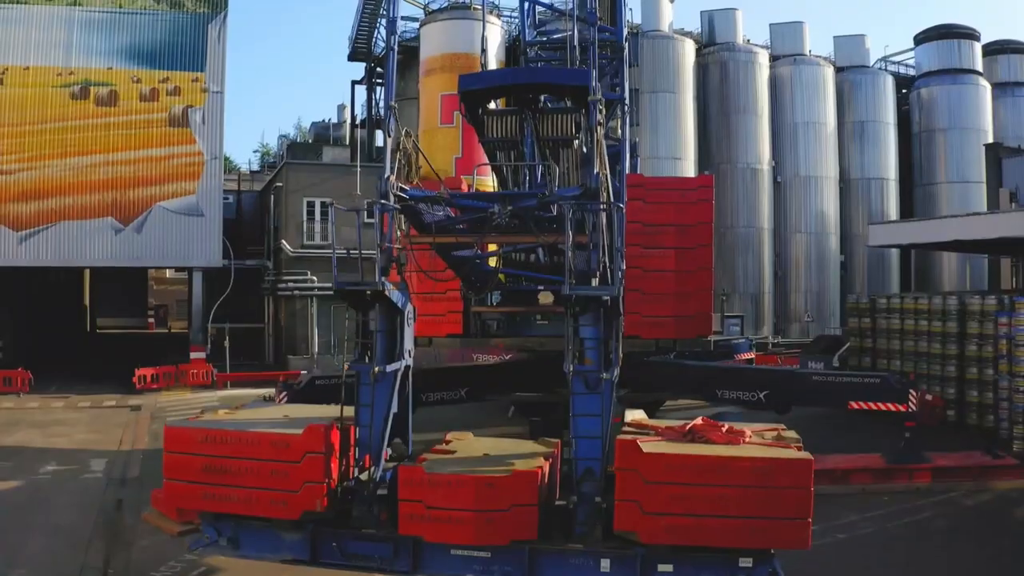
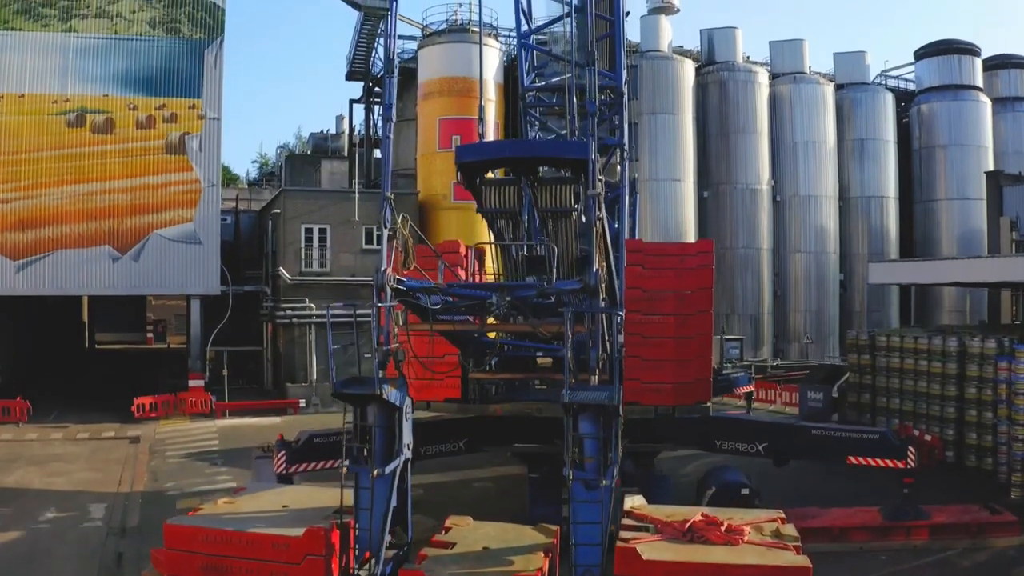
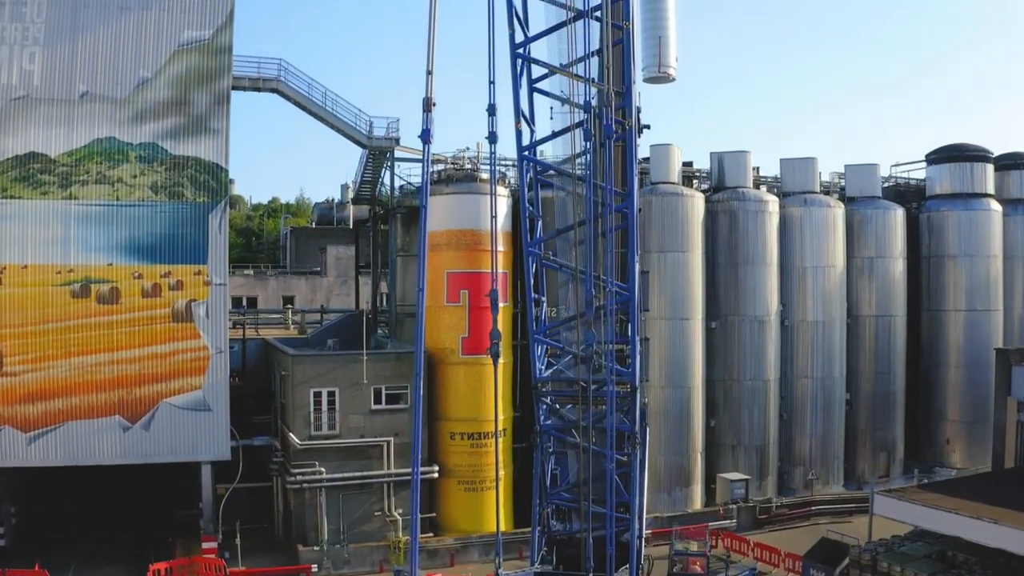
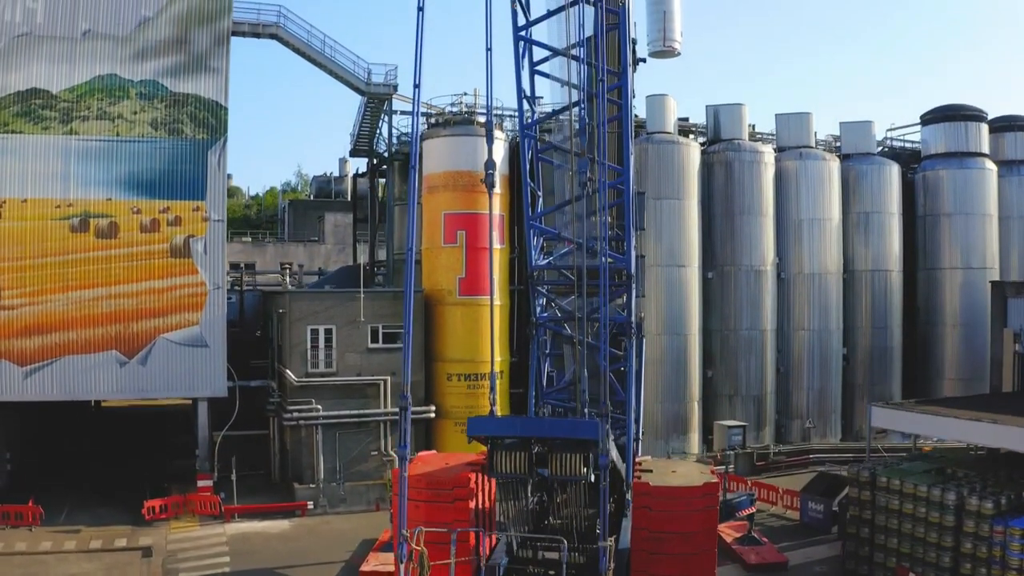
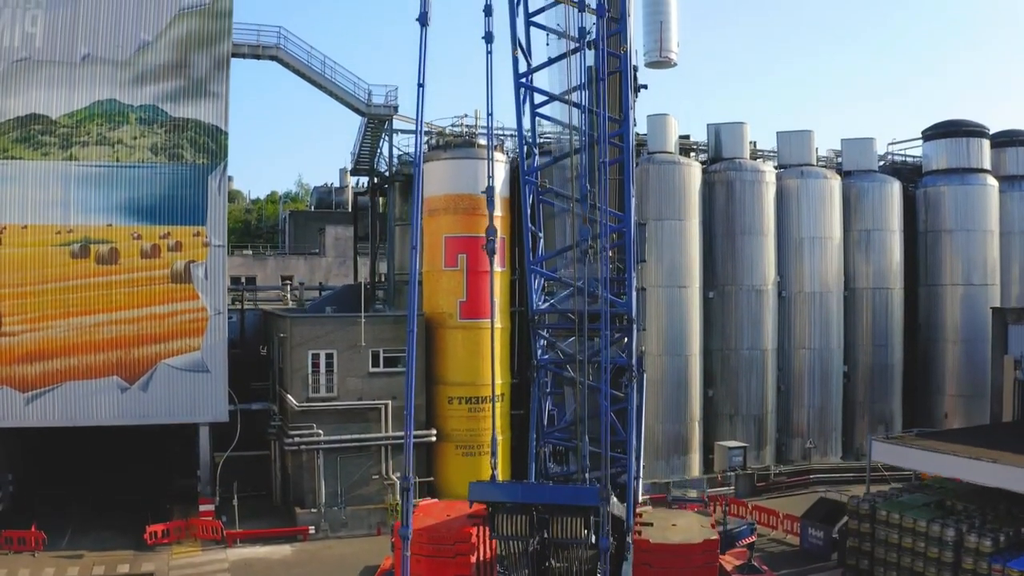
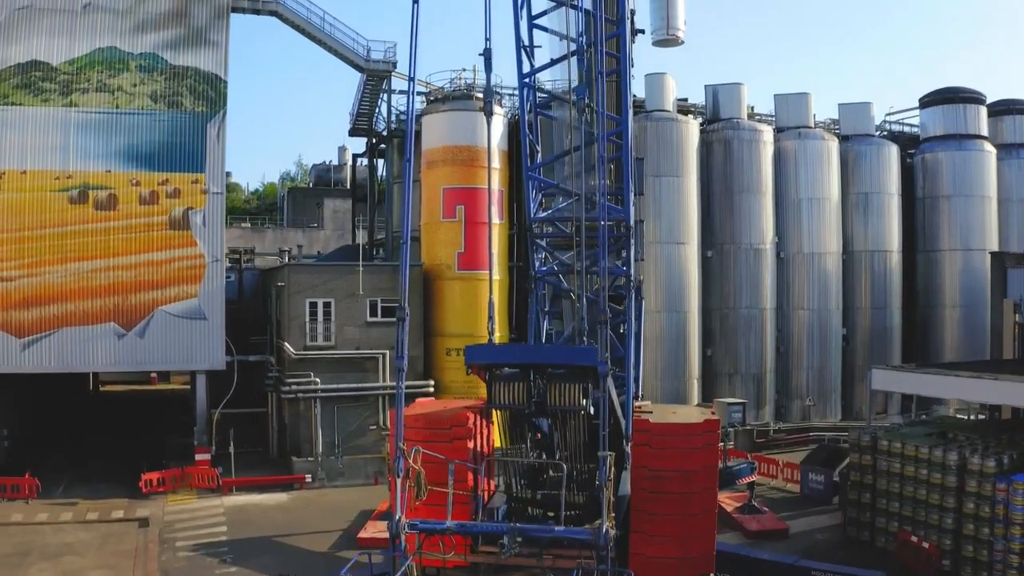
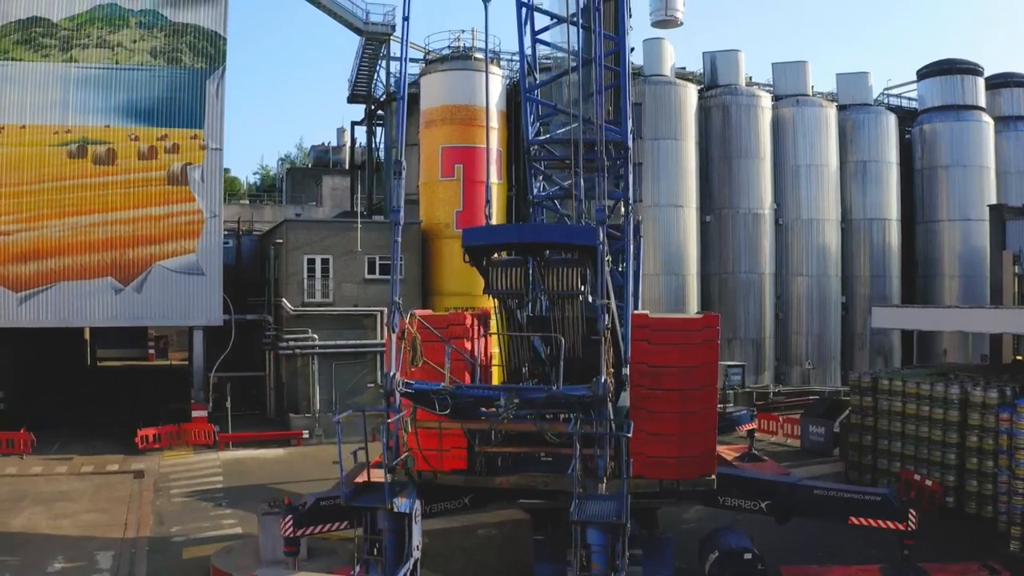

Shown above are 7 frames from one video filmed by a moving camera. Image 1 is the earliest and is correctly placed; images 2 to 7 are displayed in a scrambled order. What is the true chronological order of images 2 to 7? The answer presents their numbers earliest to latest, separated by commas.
2, 7, 6, 4, 5, 3
